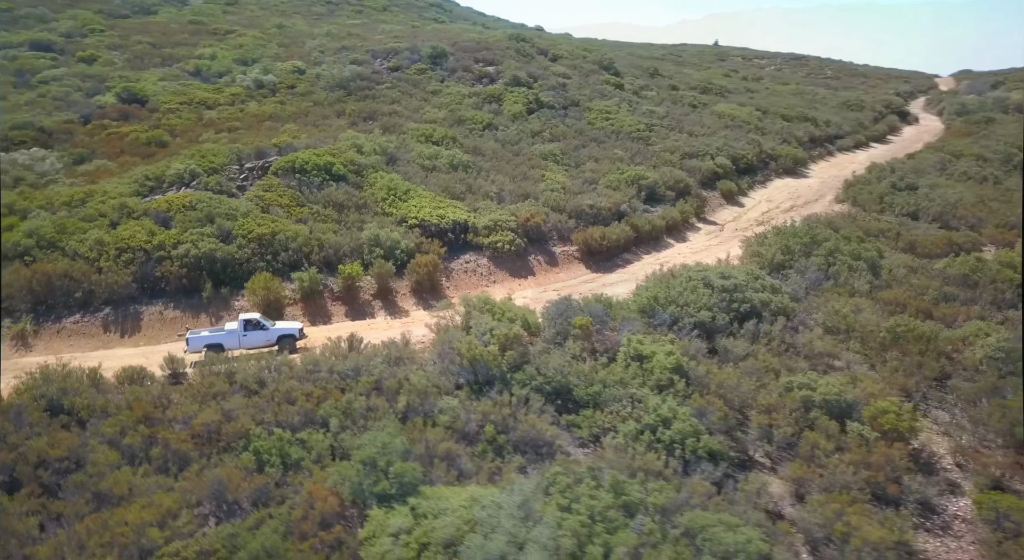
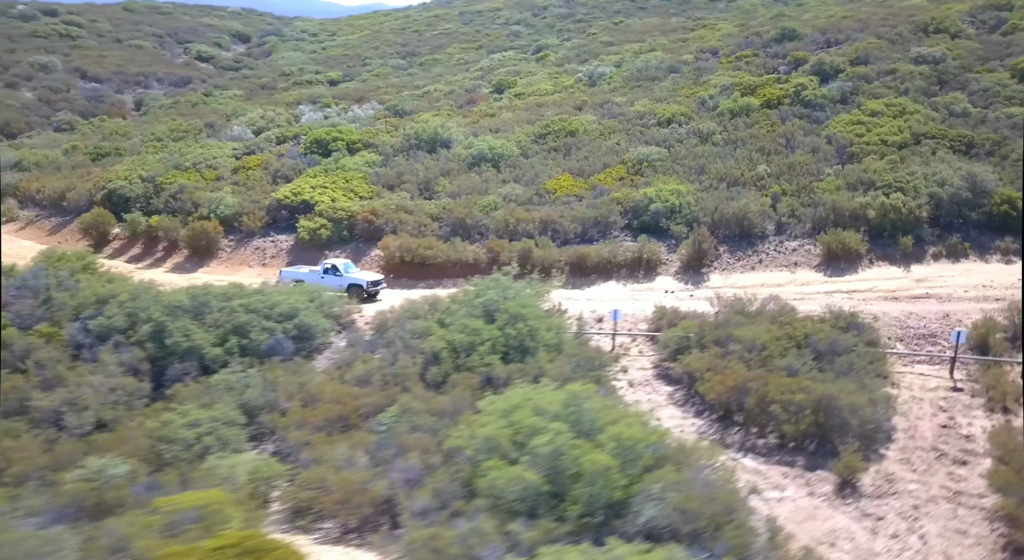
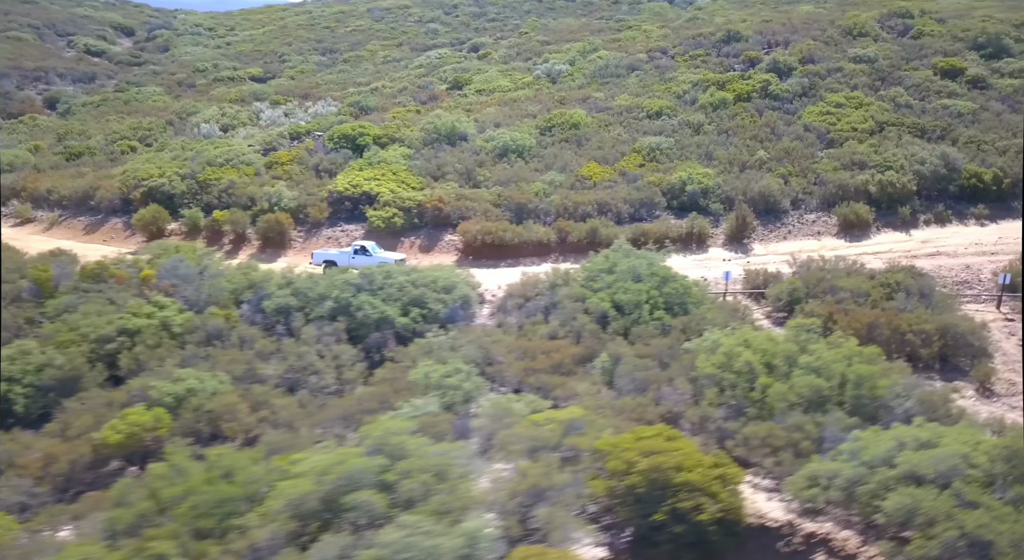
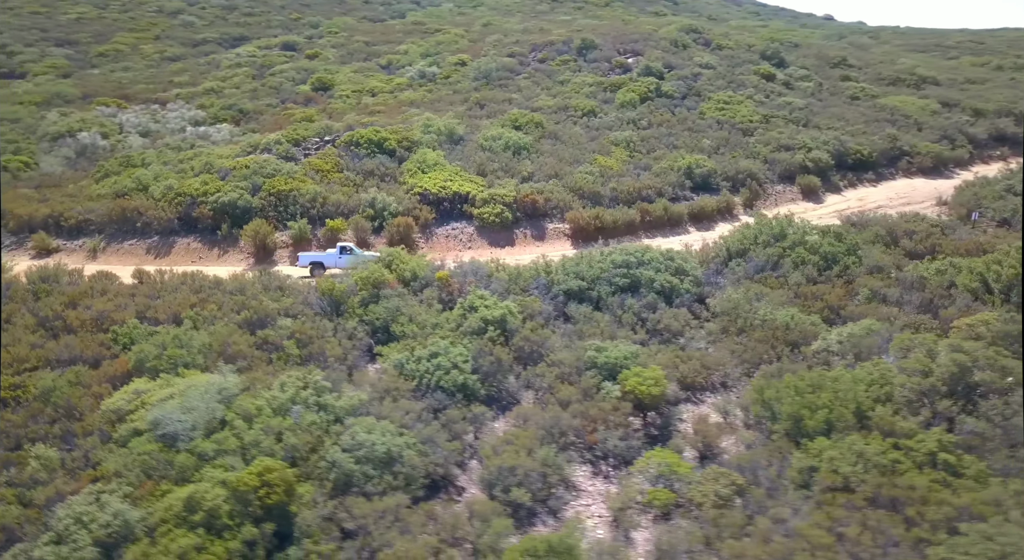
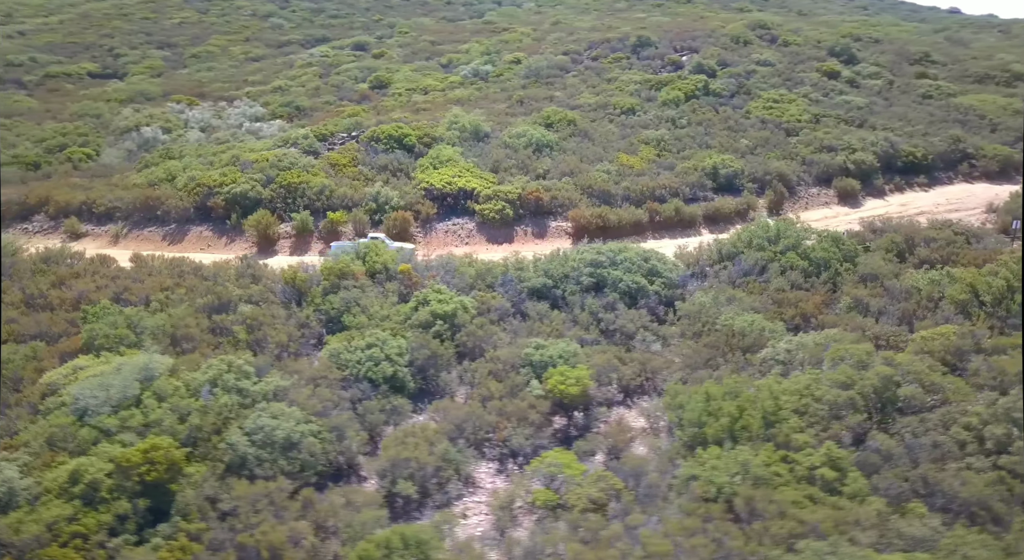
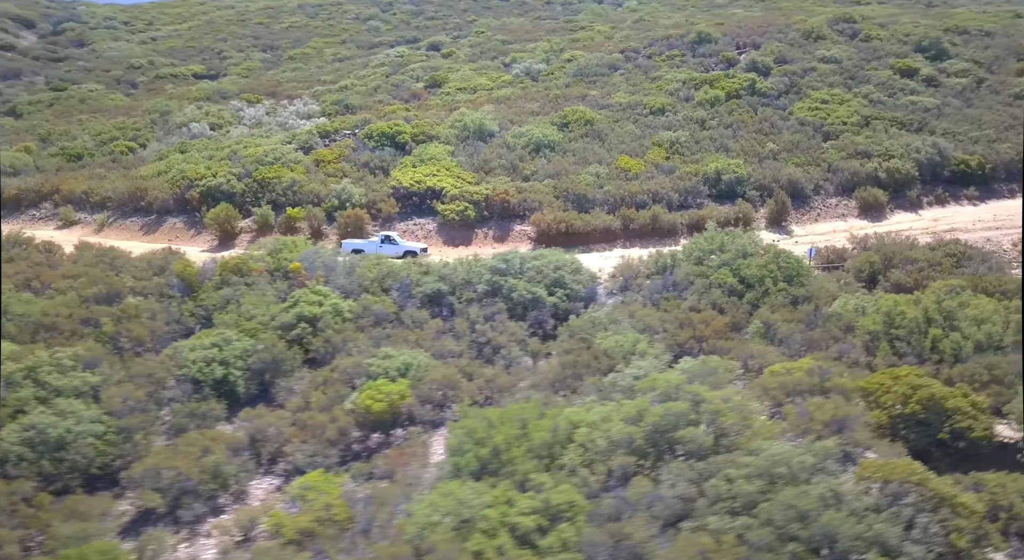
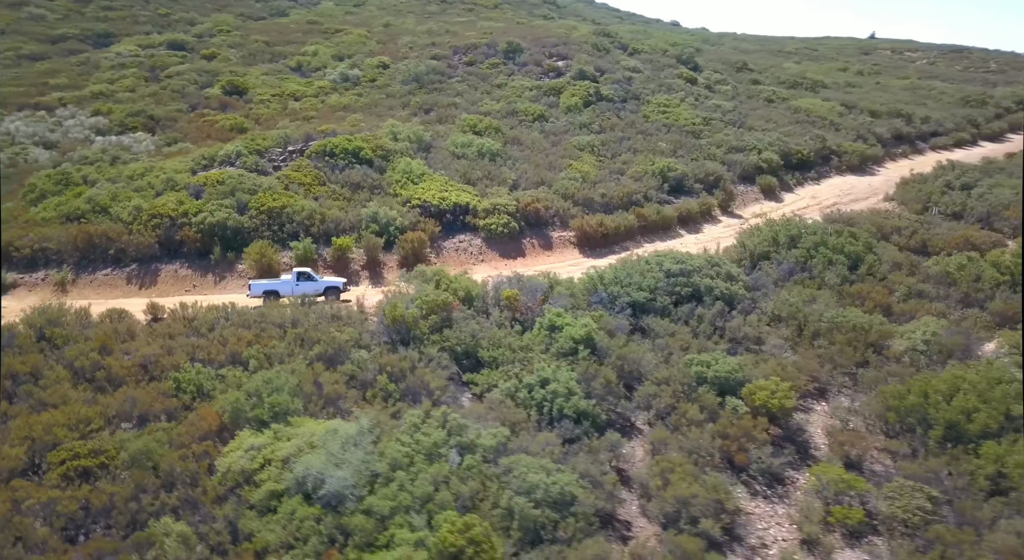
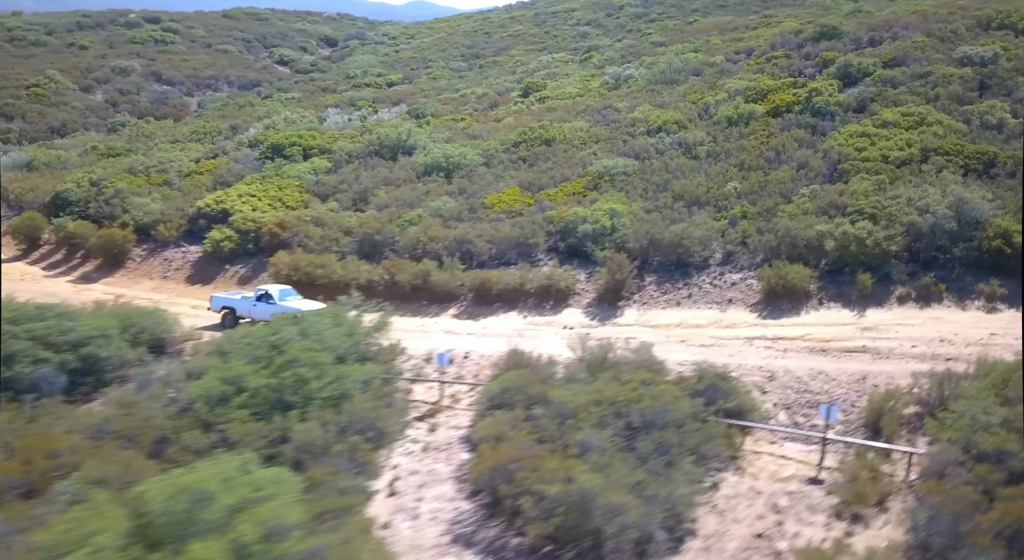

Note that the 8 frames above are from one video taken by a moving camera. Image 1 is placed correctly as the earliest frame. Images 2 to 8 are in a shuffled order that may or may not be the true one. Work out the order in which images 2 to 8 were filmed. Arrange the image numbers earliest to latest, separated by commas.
7, 4, 5, 6, 3, 2, 8
